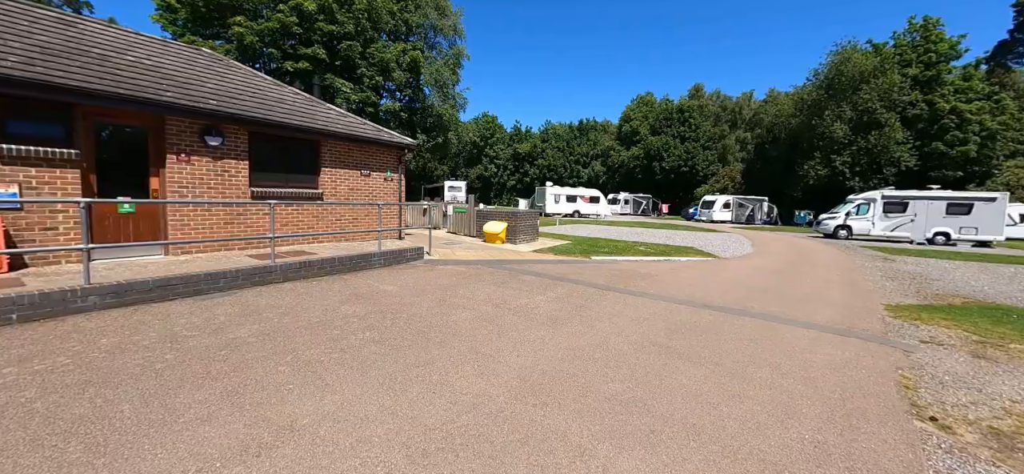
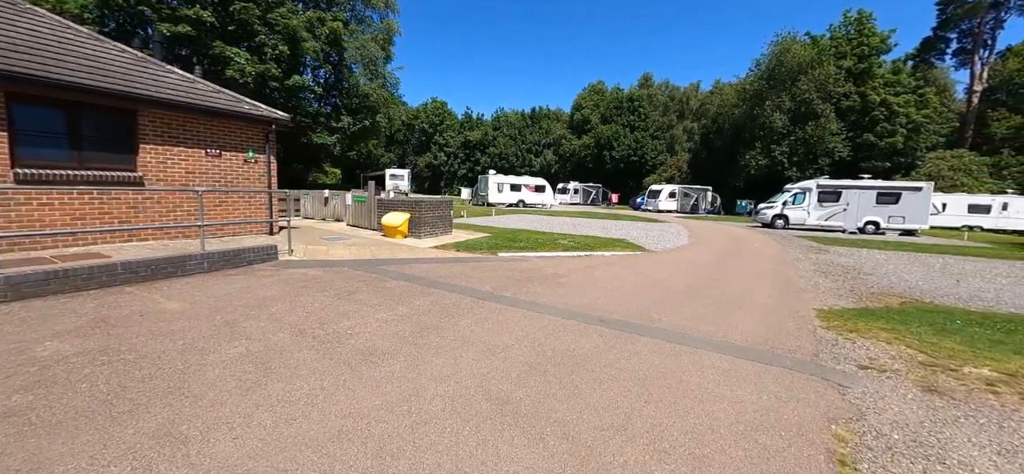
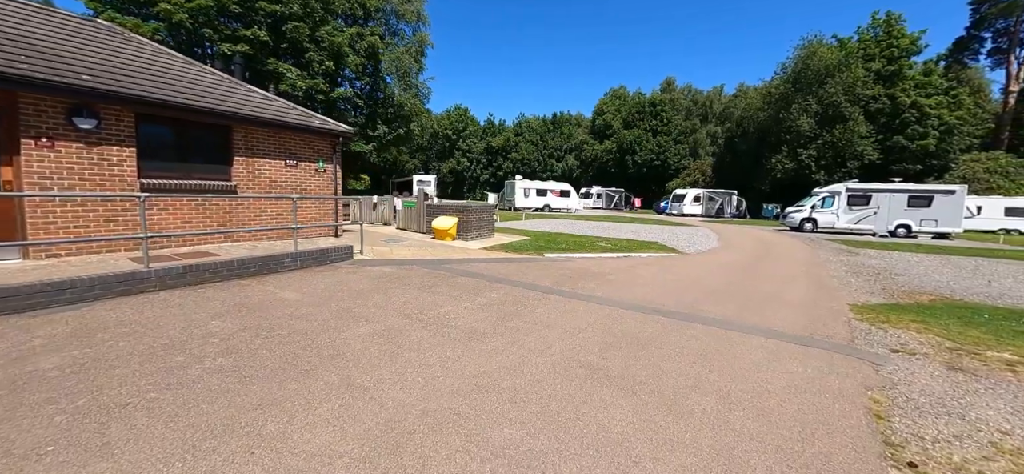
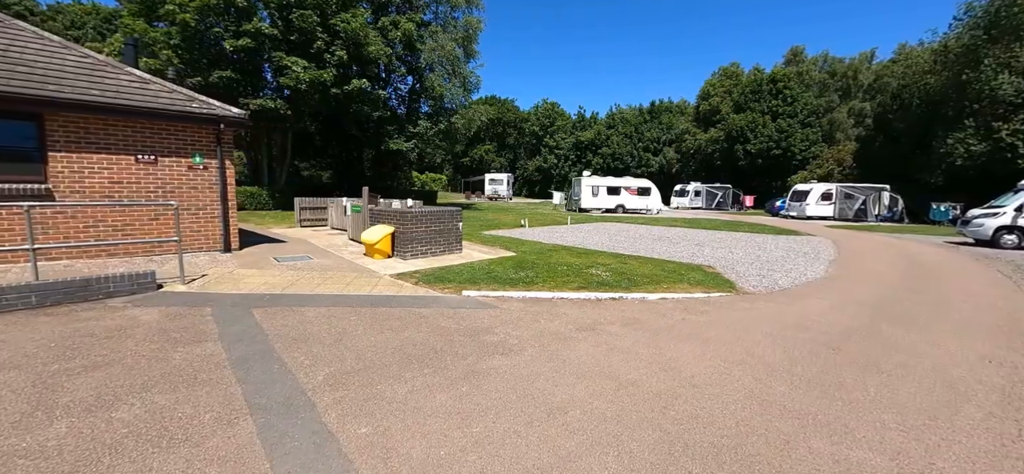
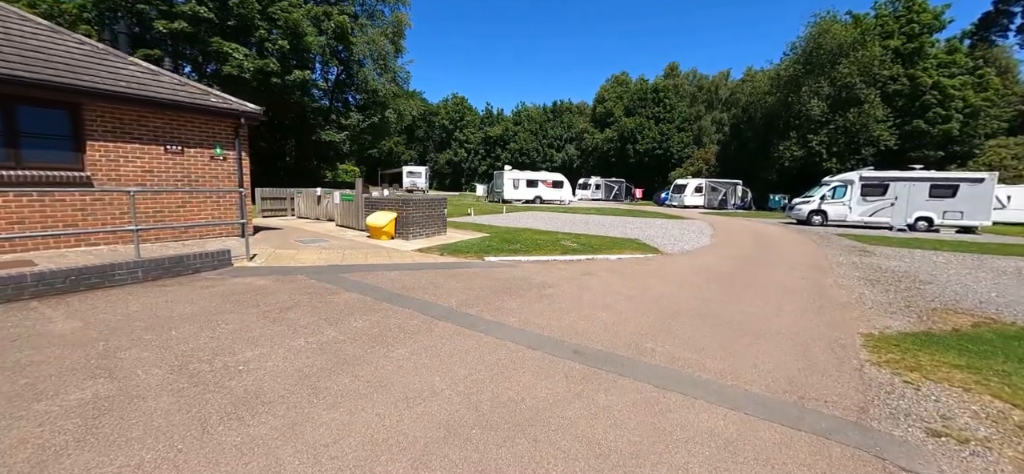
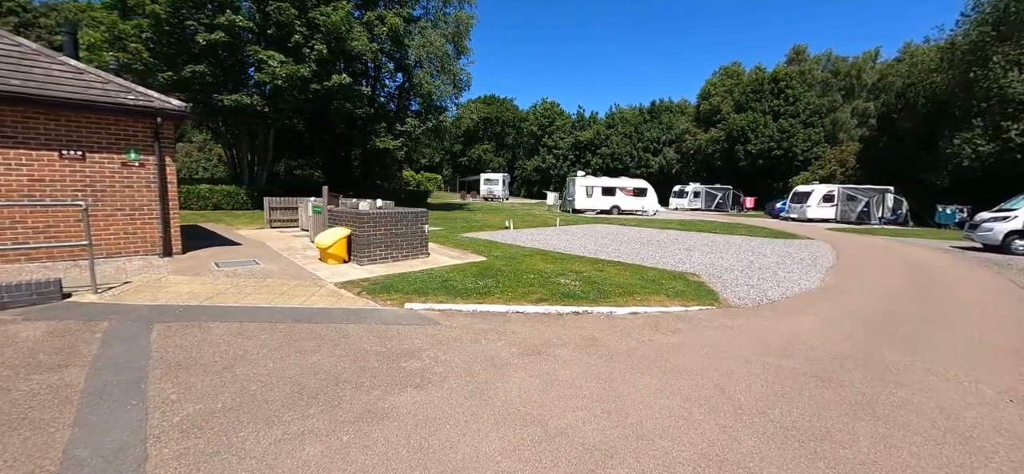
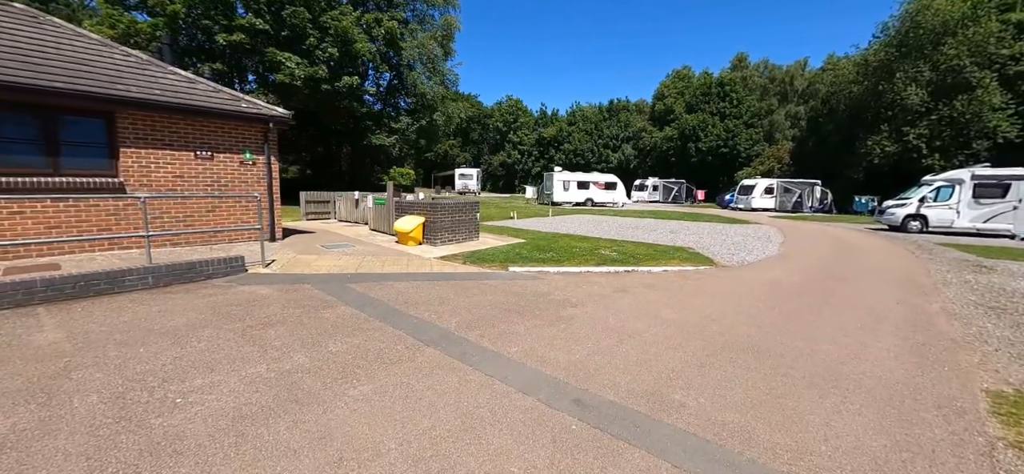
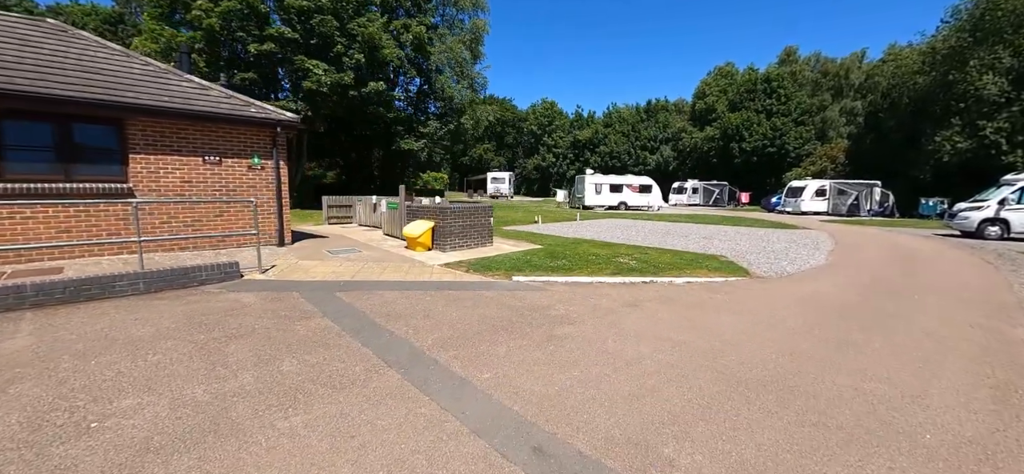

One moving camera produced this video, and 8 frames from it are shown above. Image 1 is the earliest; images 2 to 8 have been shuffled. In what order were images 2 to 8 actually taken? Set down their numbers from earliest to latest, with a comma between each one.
3, 2, 5, 7, 8, 4, 6
